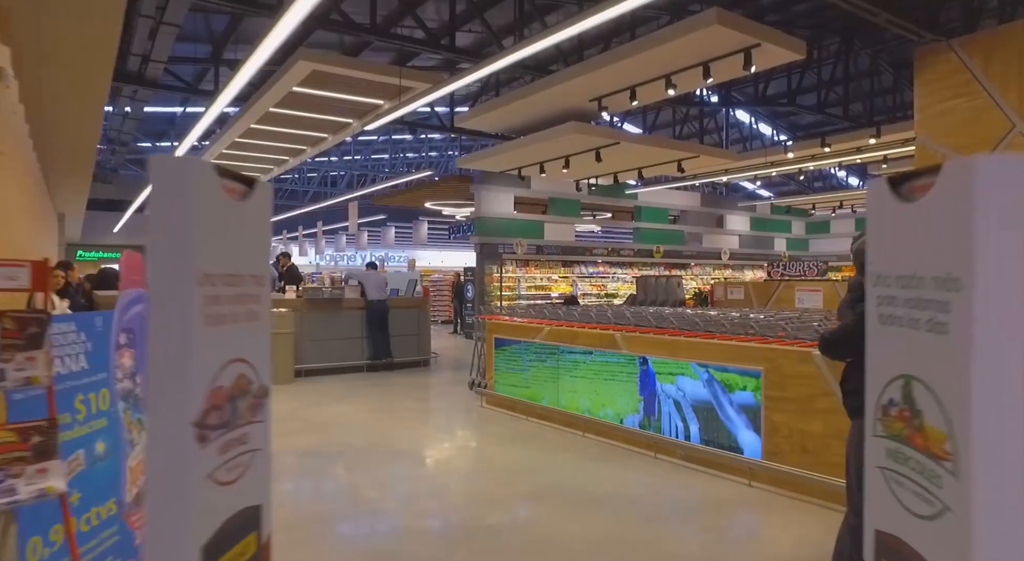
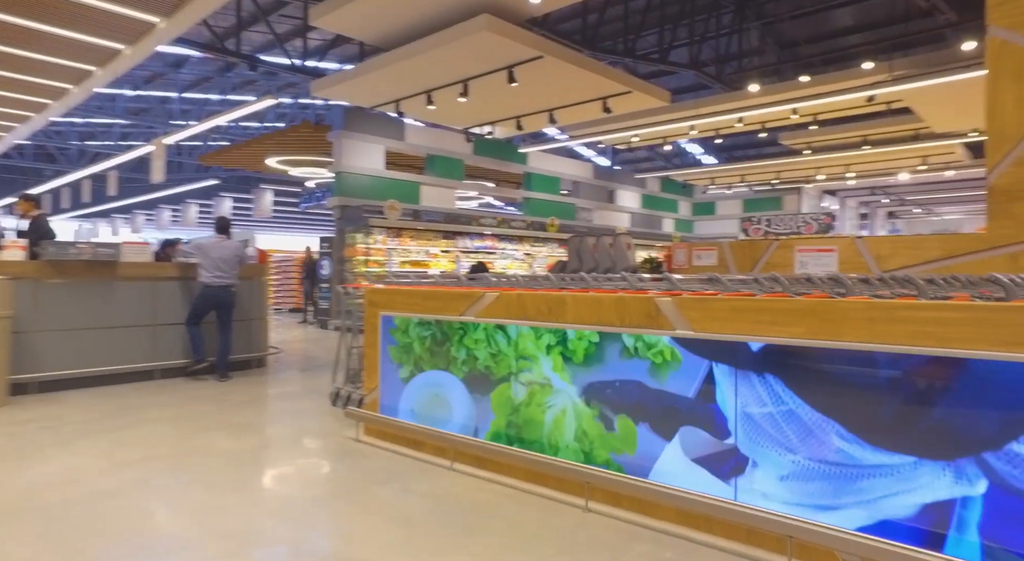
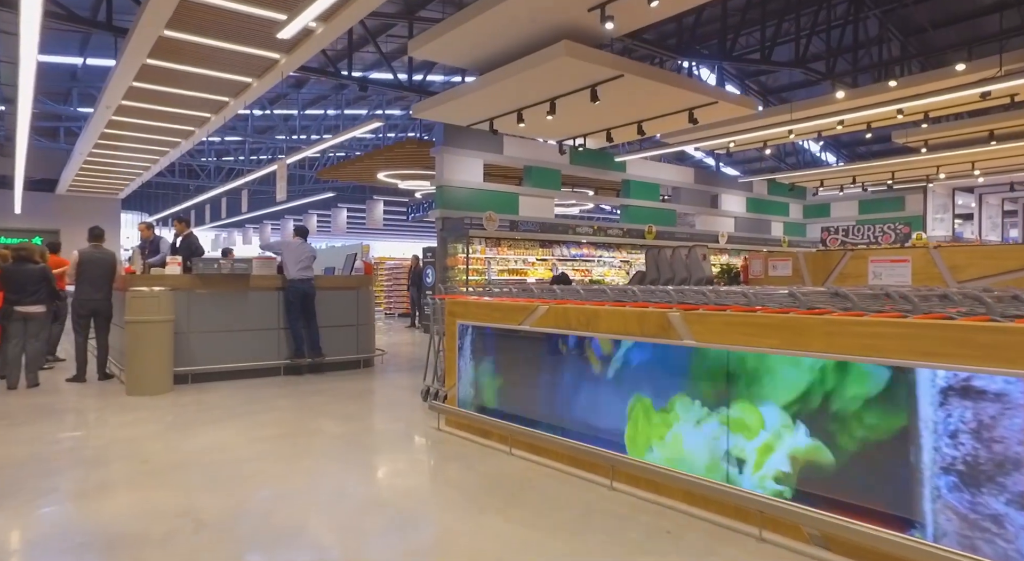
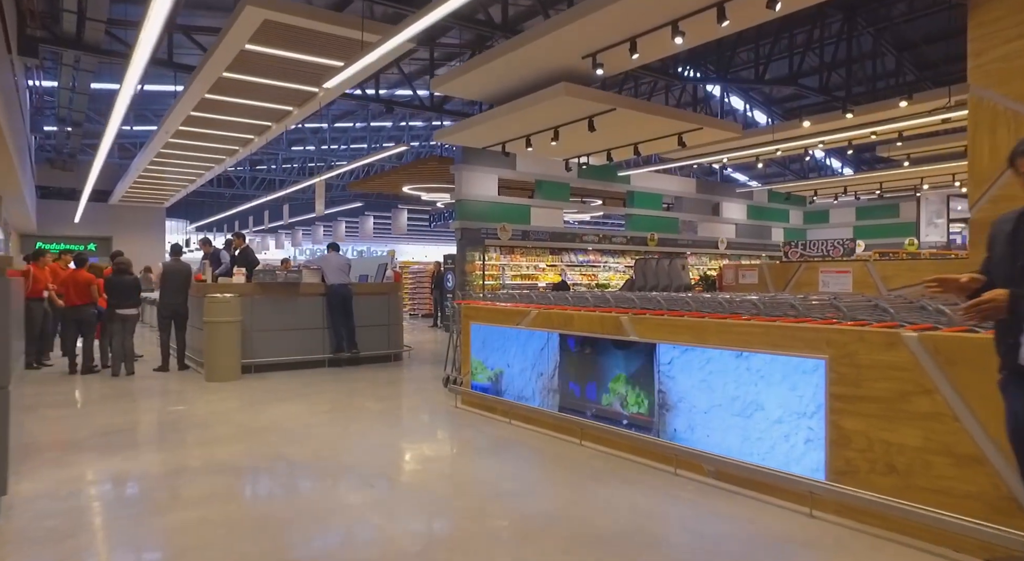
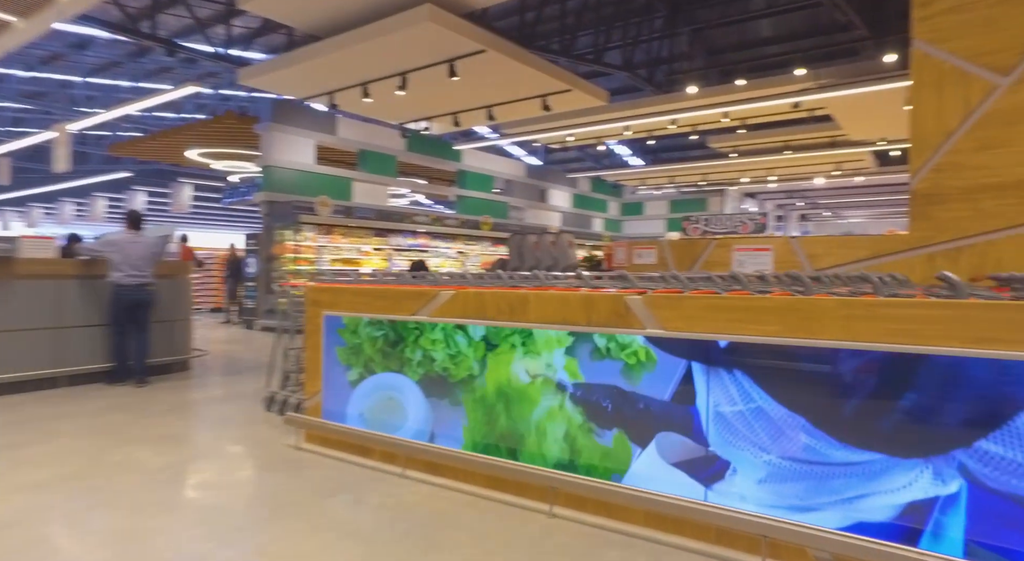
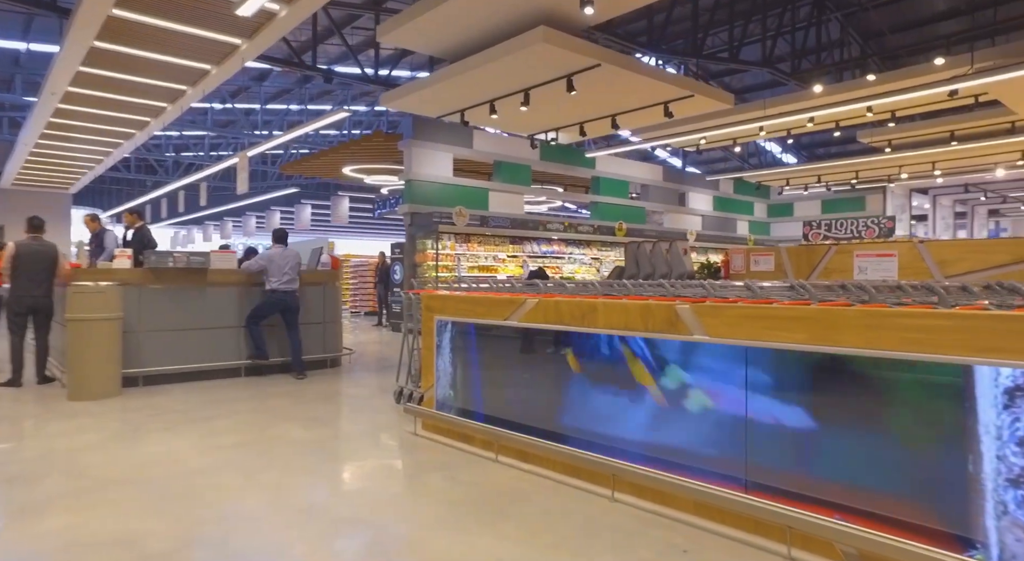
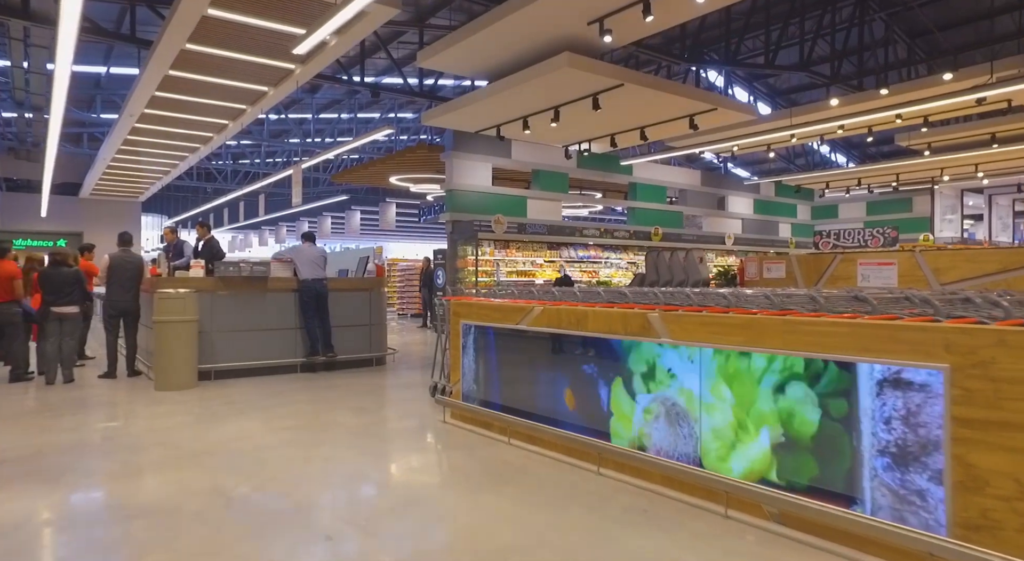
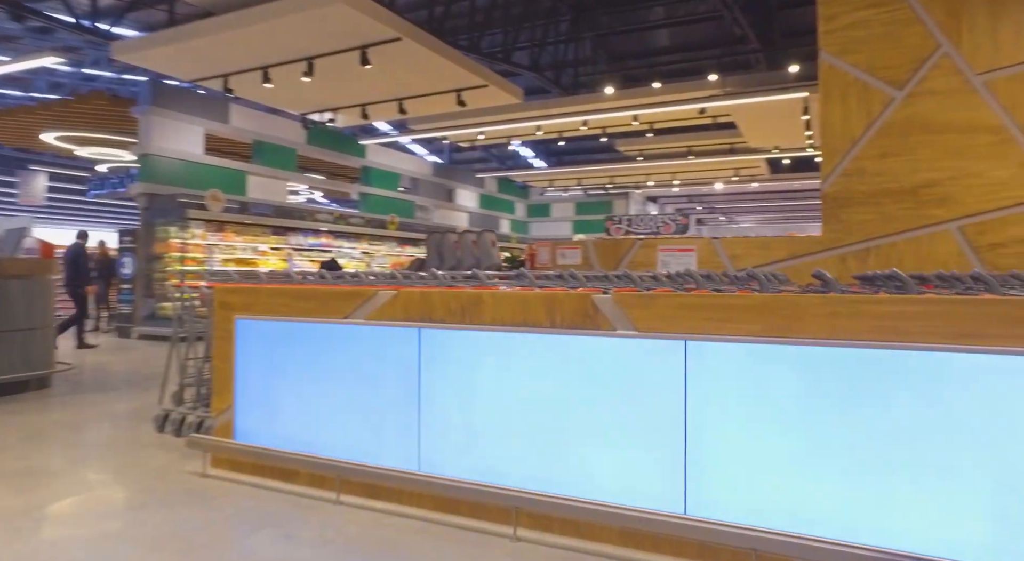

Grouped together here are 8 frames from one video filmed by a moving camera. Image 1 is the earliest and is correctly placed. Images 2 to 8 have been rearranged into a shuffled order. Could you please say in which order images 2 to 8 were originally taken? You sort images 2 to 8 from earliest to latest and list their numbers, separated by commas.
4, 7, 3, 6, 2, 5, 8
